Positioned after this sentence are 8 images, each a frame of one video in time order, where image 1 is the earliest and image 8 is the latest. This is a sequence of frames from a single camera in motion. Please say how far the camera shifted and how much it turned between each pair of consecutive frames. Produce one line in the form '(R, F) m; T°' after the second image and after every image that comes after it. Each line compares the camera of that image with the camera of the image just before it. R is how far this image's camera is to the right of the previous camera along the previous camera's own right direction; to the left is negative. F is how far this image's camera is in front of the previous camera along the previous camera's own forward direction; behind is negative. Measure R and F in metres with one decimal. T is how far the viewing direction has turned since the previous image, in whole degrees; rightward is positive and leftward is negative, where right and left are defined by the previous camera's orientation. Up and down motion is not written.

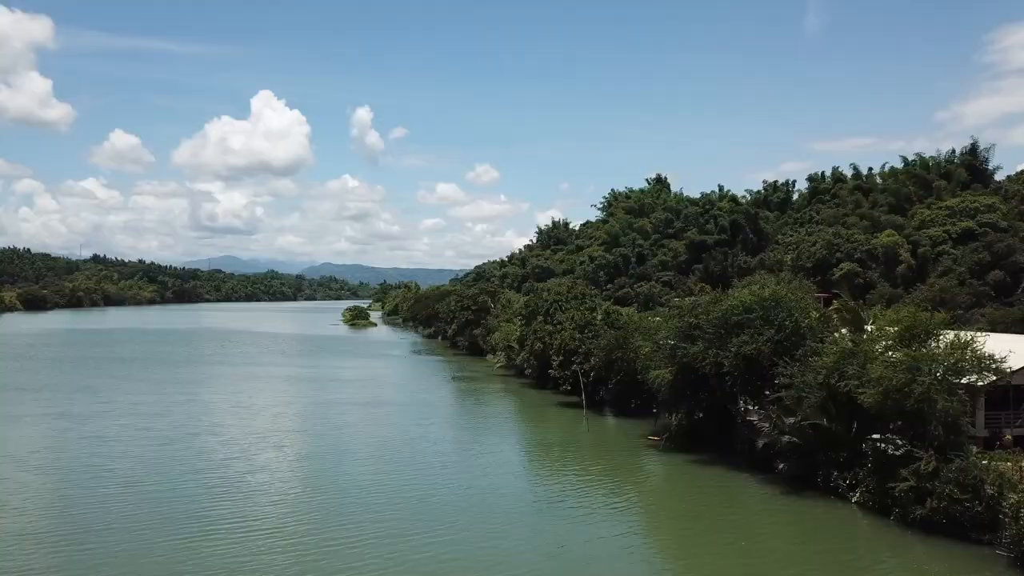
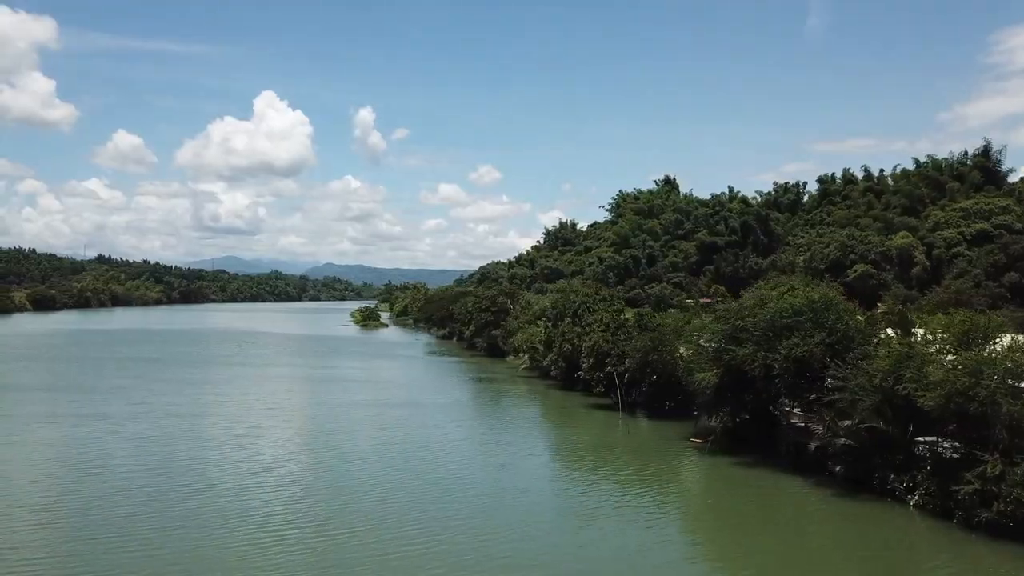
(-1.5, 0.0) m; 0°
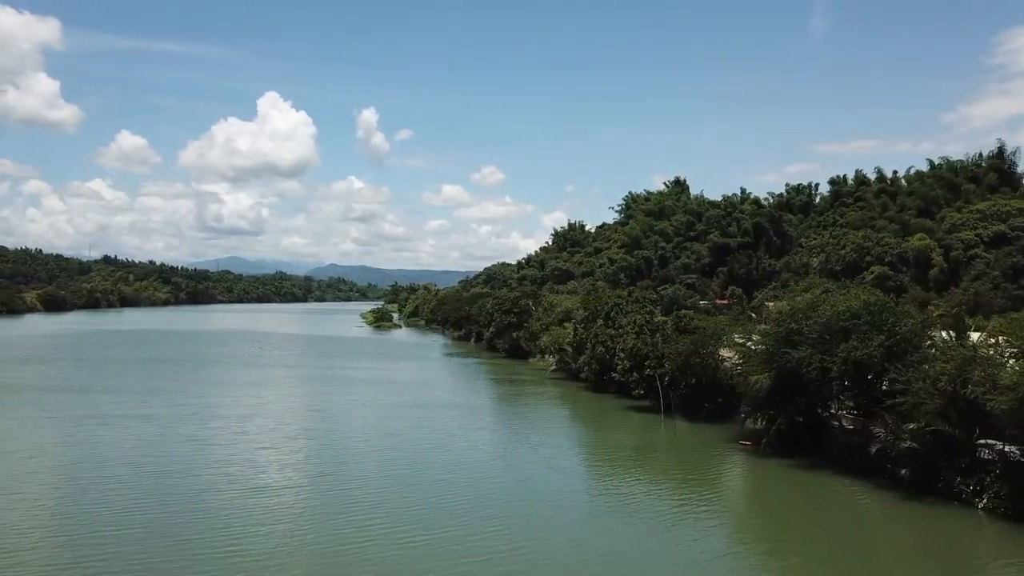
(-1.8, 0.0) m; 0°
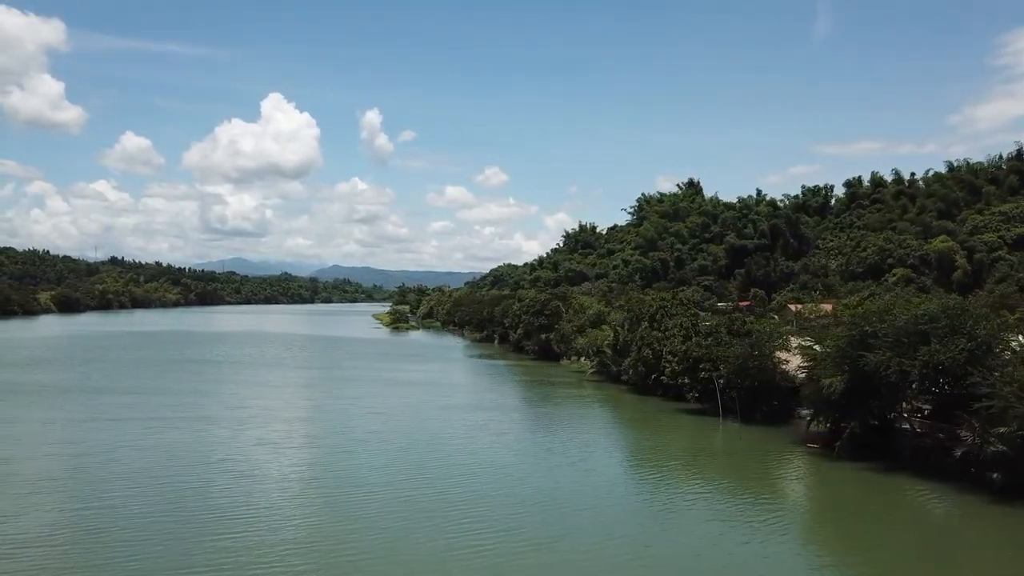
(-2.5, 0.0) m; 0°
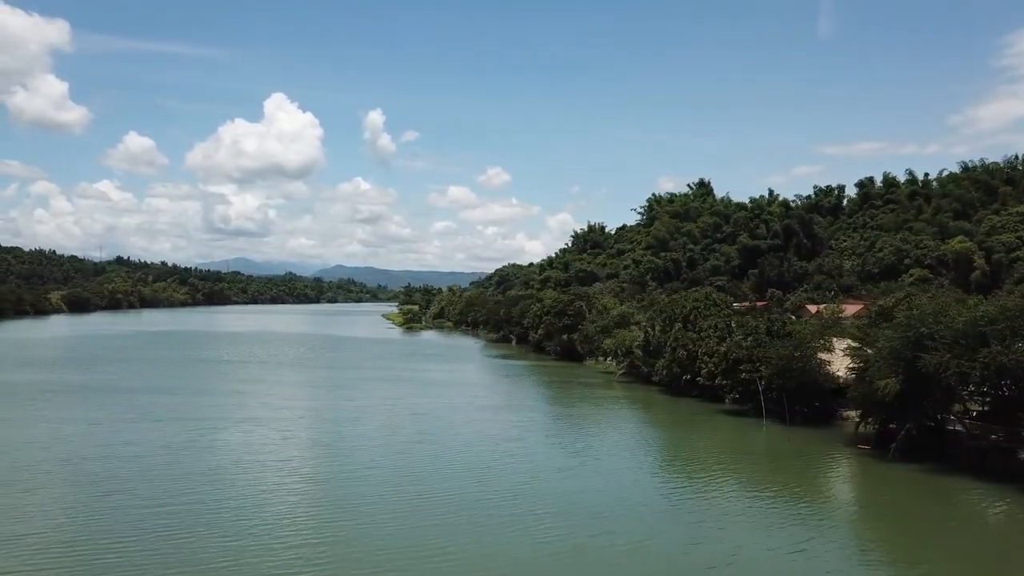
(-1.8, 0.0) m; 0°
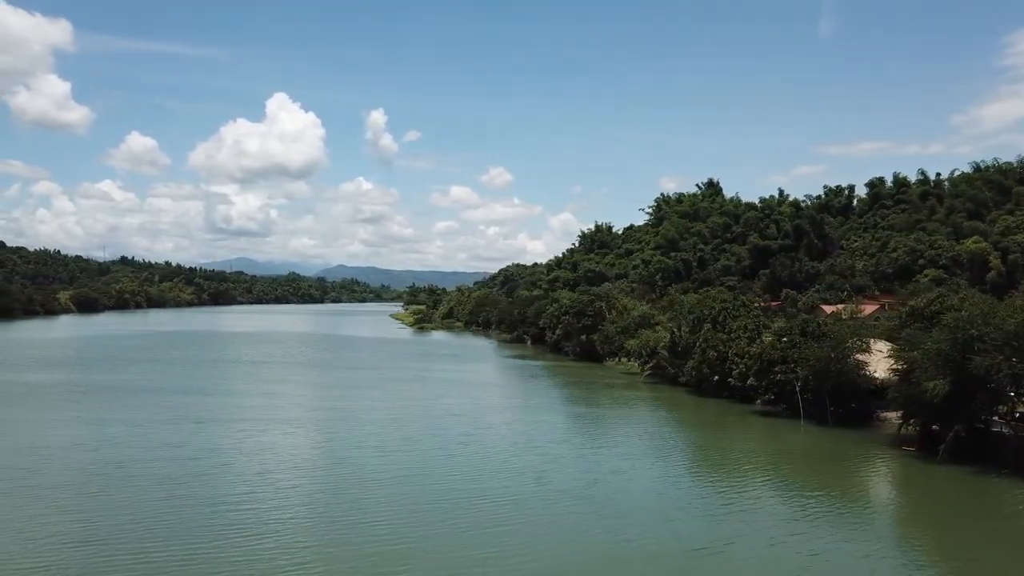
(-1.6, +0.1) m; 0°
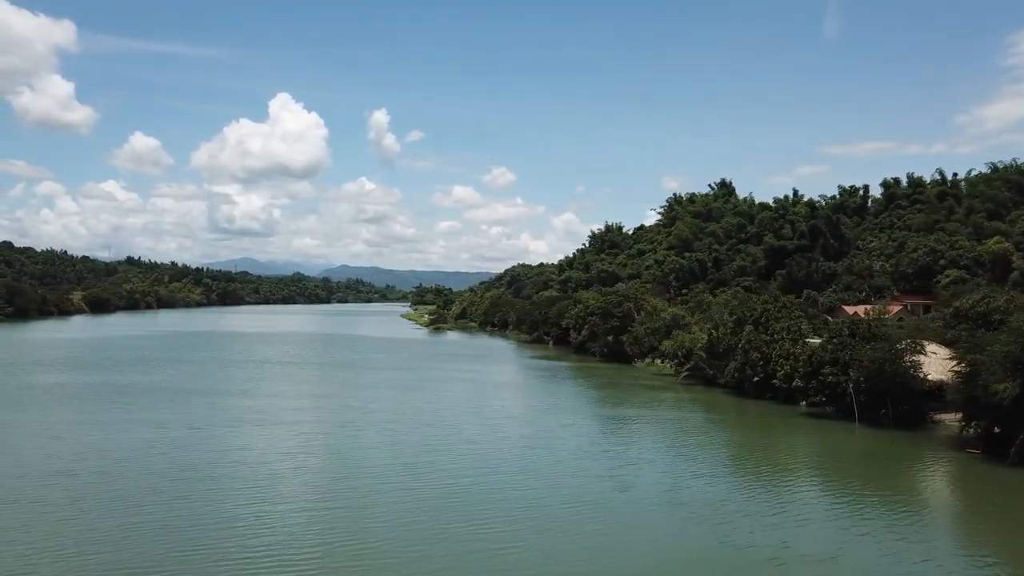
(-2.3, +0.1) m; 0°
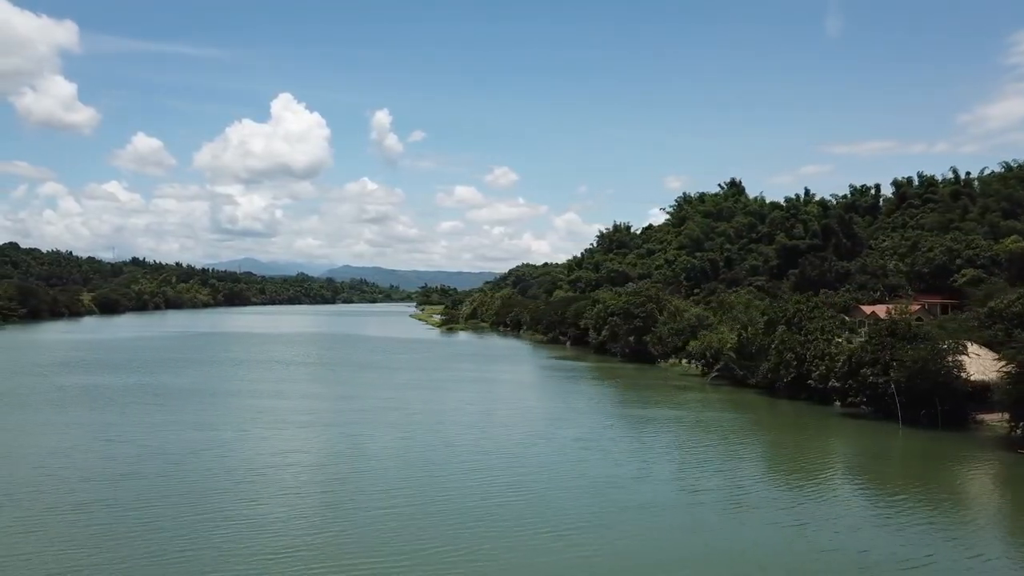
(-1.8, +0.1) m; 0°
